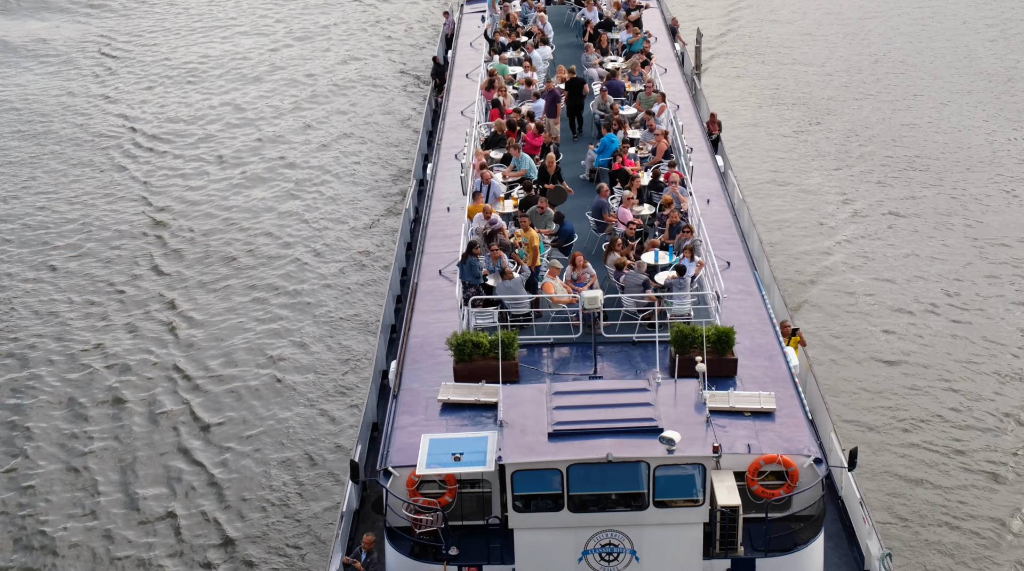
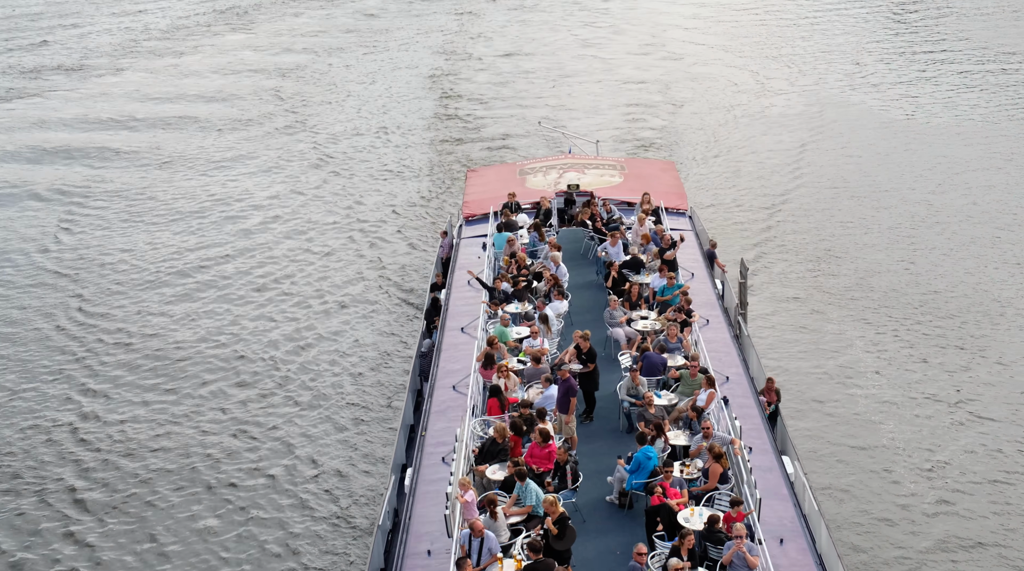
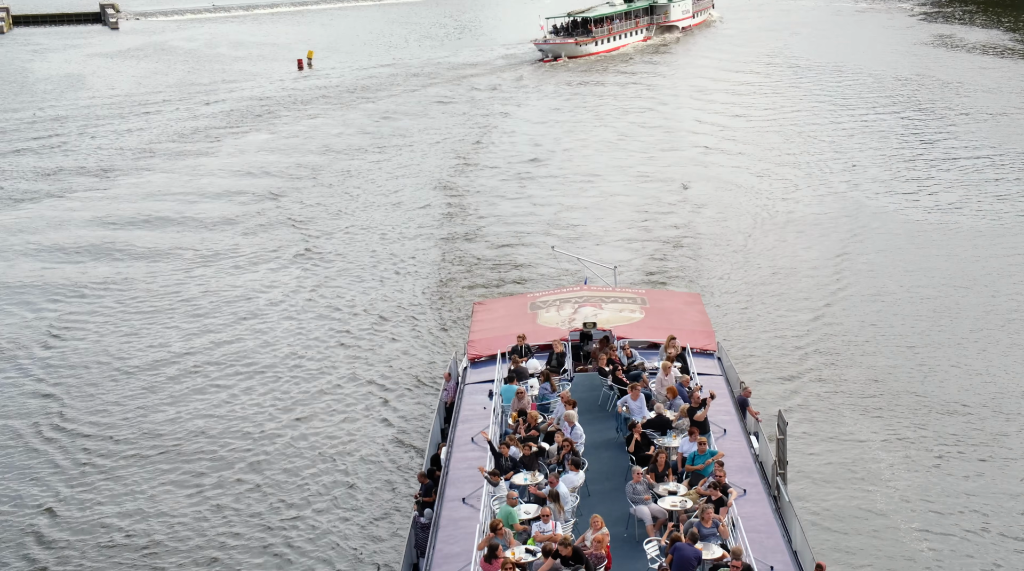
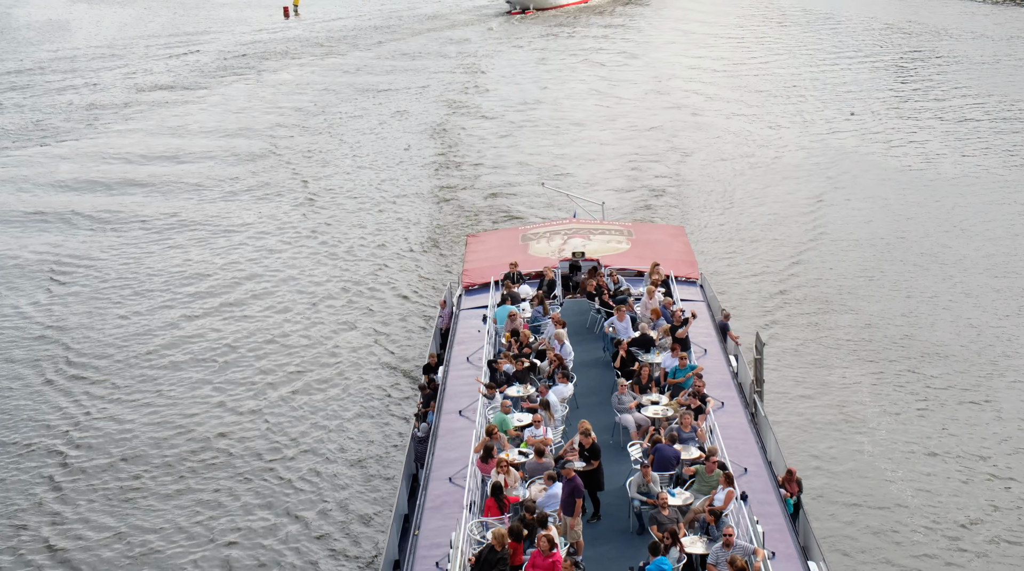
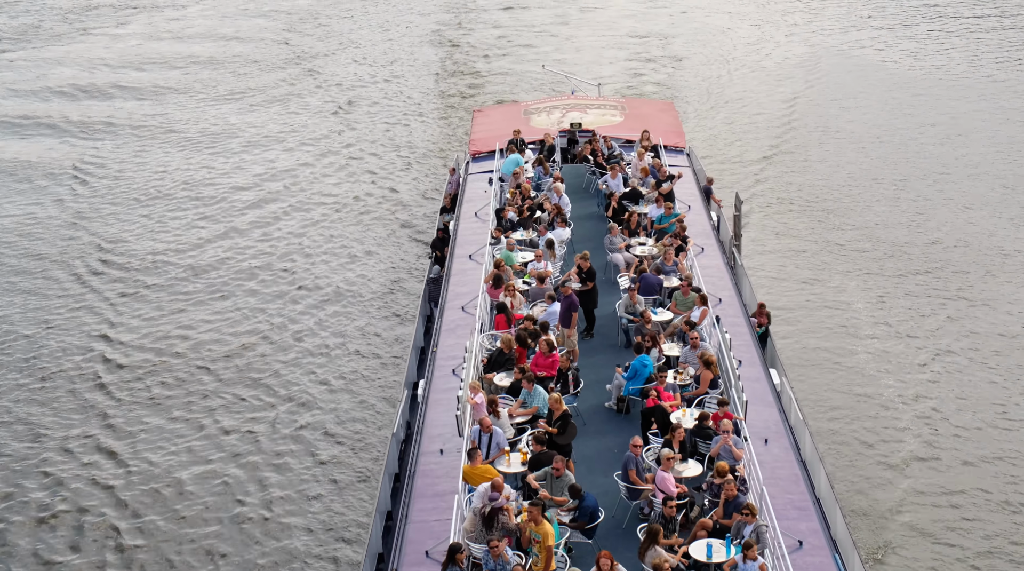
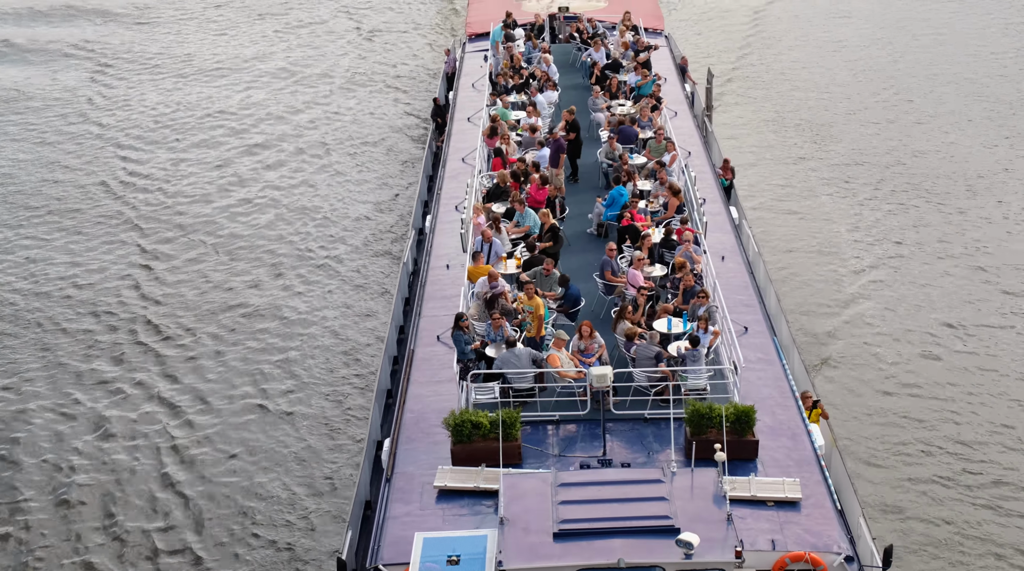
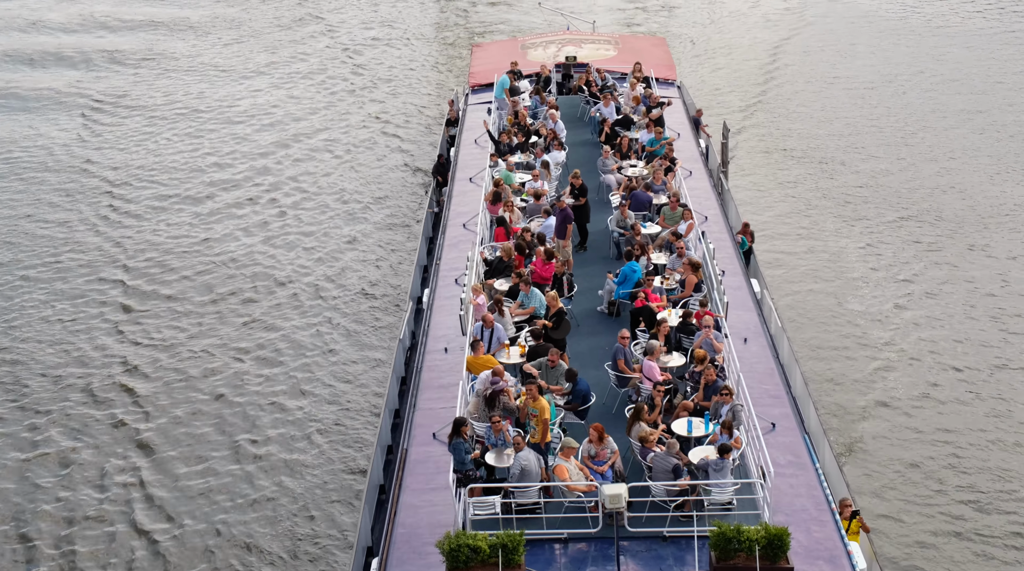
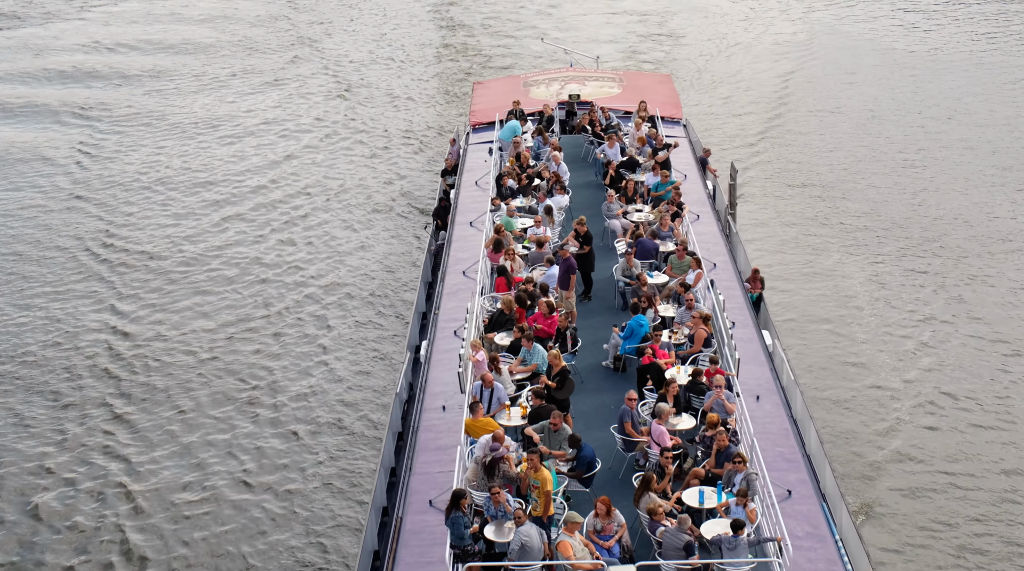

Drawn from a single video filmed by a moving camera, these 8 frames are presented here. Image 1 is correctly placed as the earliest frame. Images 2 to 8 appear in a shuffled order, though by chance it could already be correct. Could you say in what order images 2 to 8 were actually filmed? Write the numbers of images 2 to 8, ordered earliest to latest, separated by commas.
6, 7, 8, 5, 2, 4, 3
